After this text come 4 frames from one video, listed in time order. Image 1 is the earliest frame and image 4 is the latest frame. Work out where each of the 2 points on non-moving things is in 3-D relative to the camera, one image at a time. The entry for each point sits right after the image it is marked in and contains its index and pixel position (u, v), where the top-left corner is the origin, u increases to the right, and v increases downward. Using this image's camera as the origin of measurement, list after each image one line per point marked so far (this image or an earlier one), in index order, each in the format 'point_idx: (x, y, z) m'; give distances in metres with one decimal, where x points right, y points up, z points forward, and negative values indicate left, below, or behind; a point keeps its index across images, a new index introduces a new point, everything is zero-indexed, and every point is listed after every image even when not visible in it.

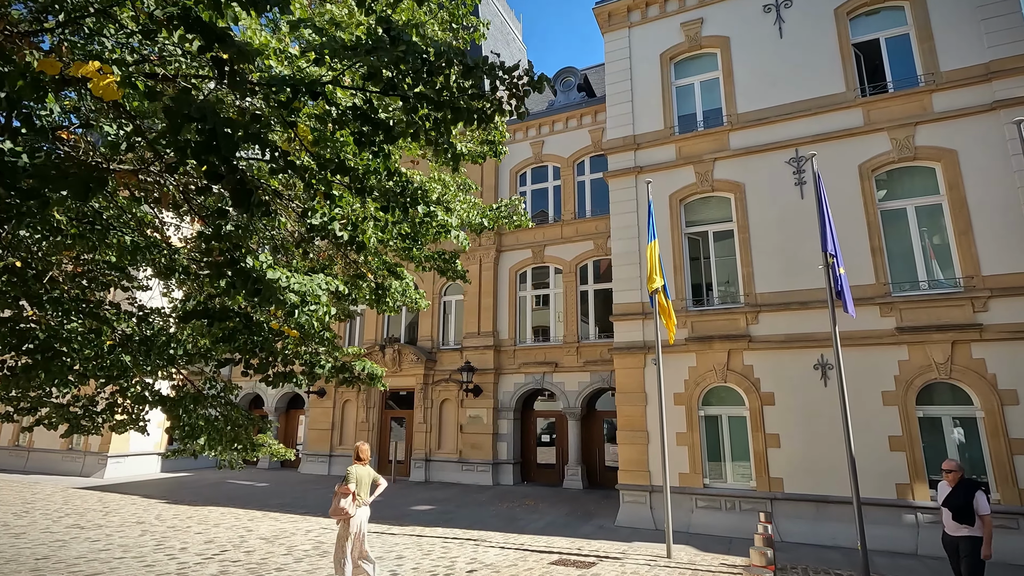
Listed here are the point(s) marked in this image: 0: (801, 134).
0: (+5.8, +3.1, +10.7) m
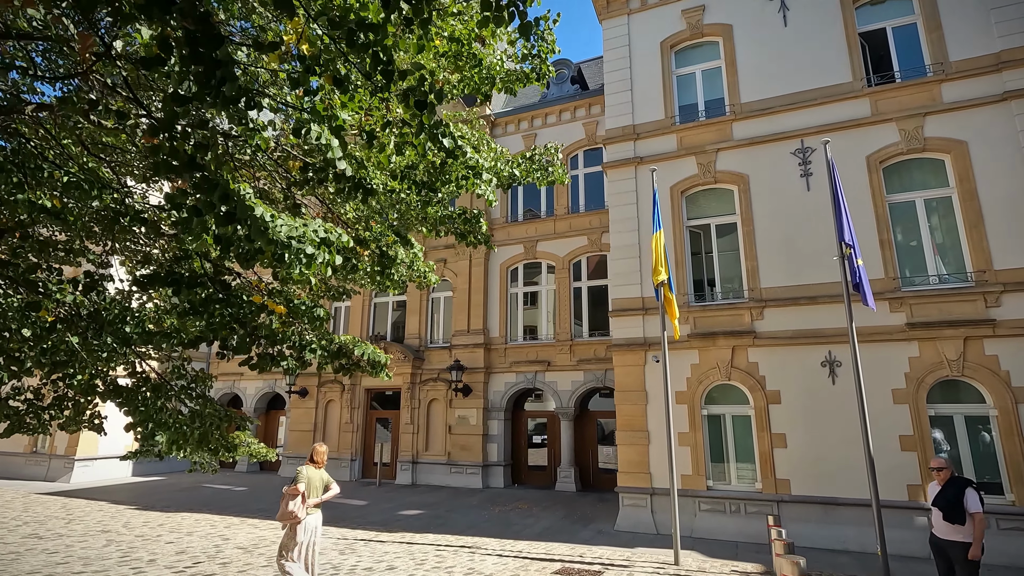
0: (+5.7, +3.2, +10.4) m
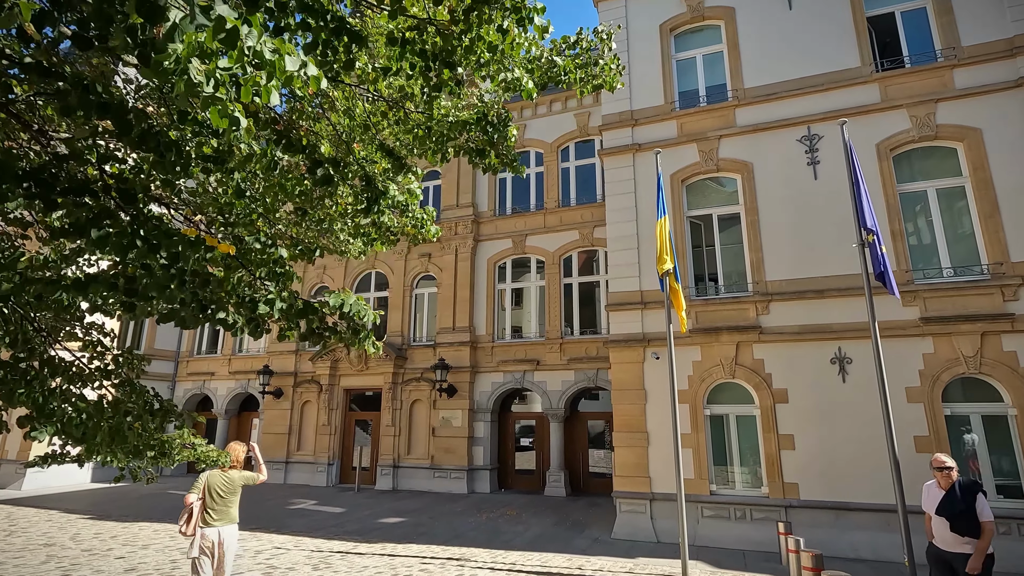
0: (+5.6, +3.3, +9.9) m
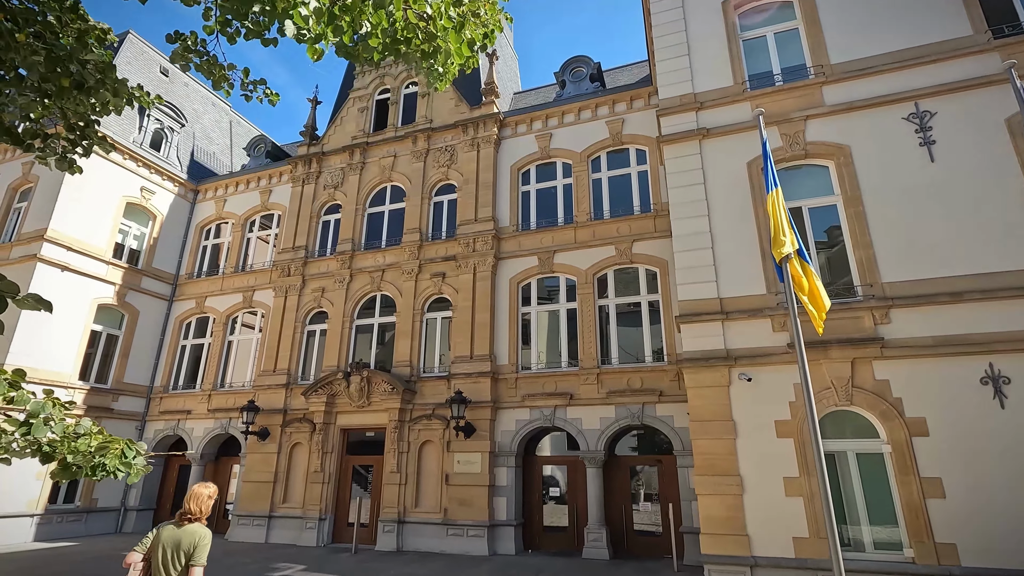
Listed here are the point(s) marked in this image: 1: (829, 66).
0: (+6.4, +3.2, +8.4) m
1: (+5.3, +3.7, +8.9) m
